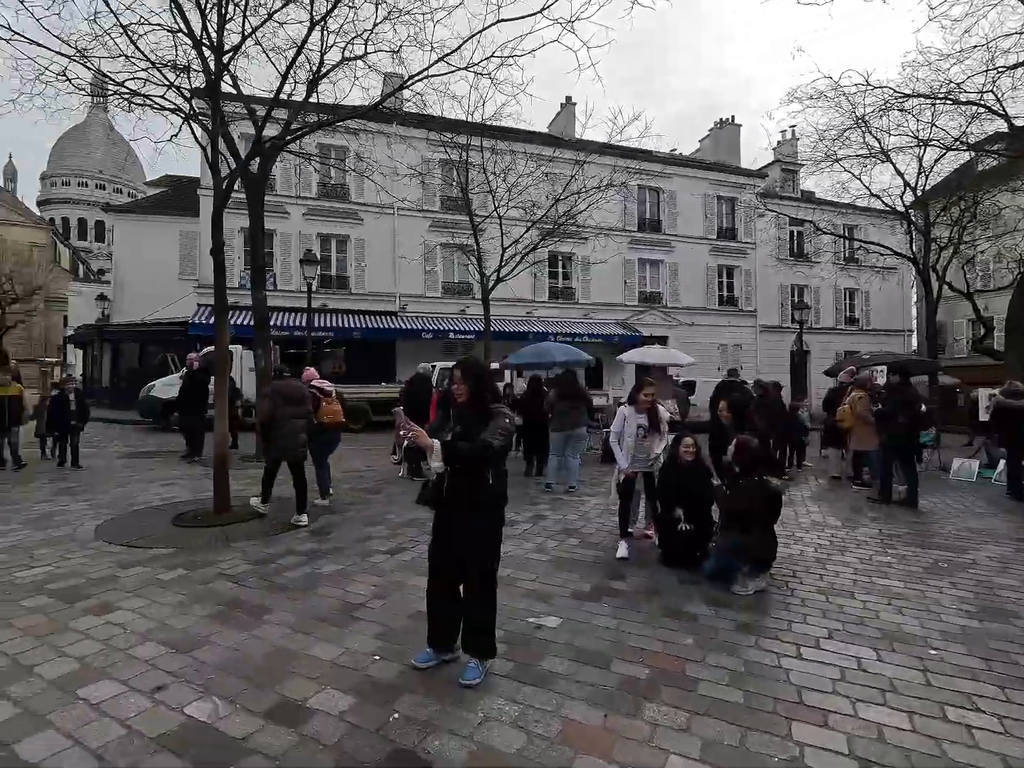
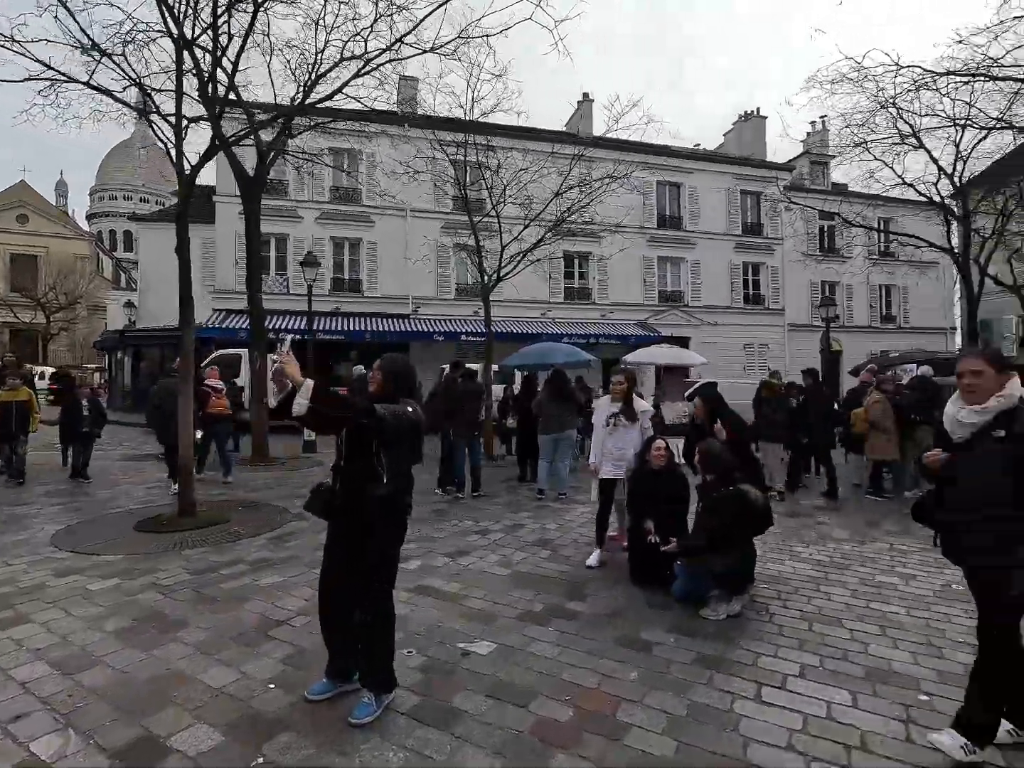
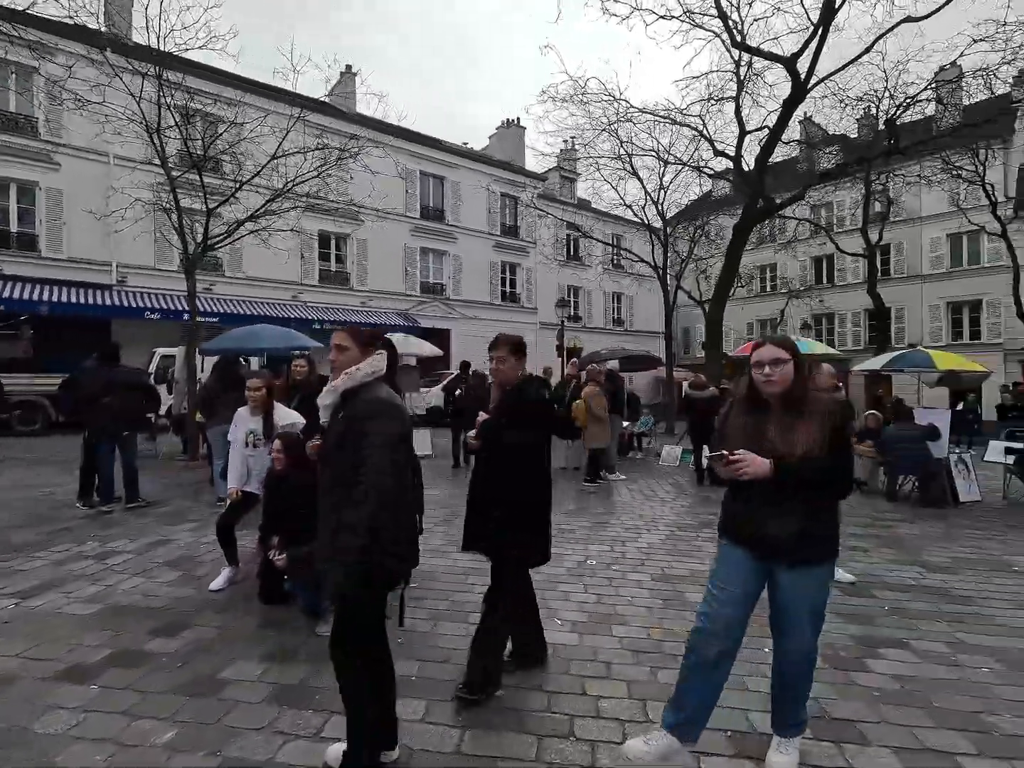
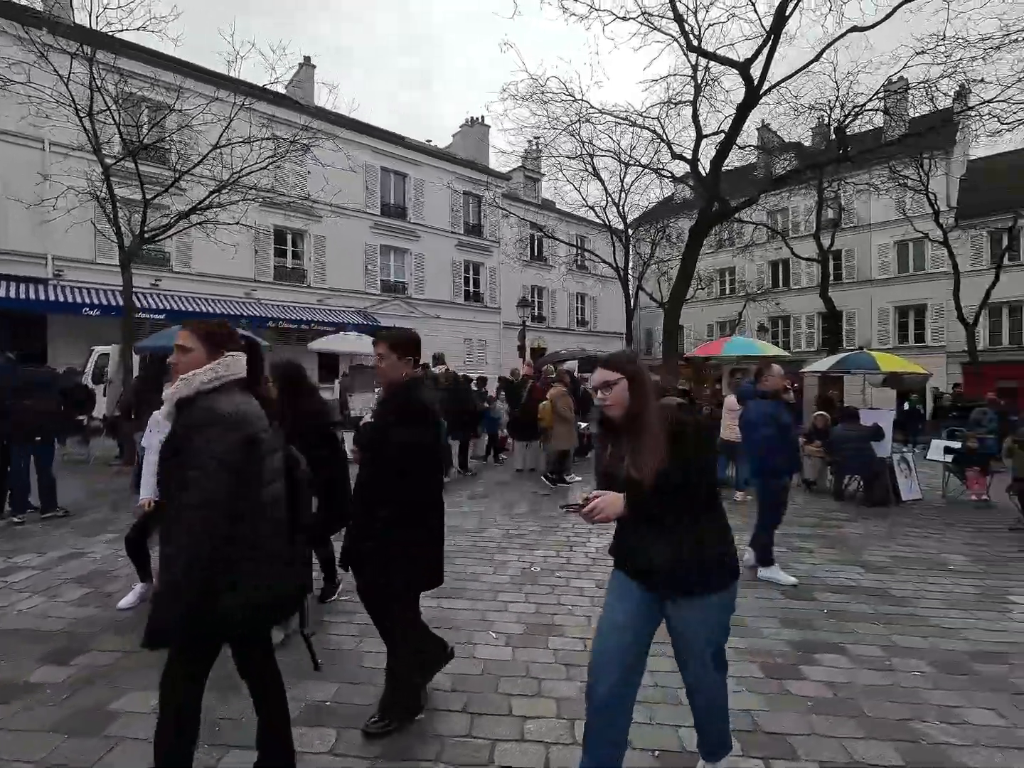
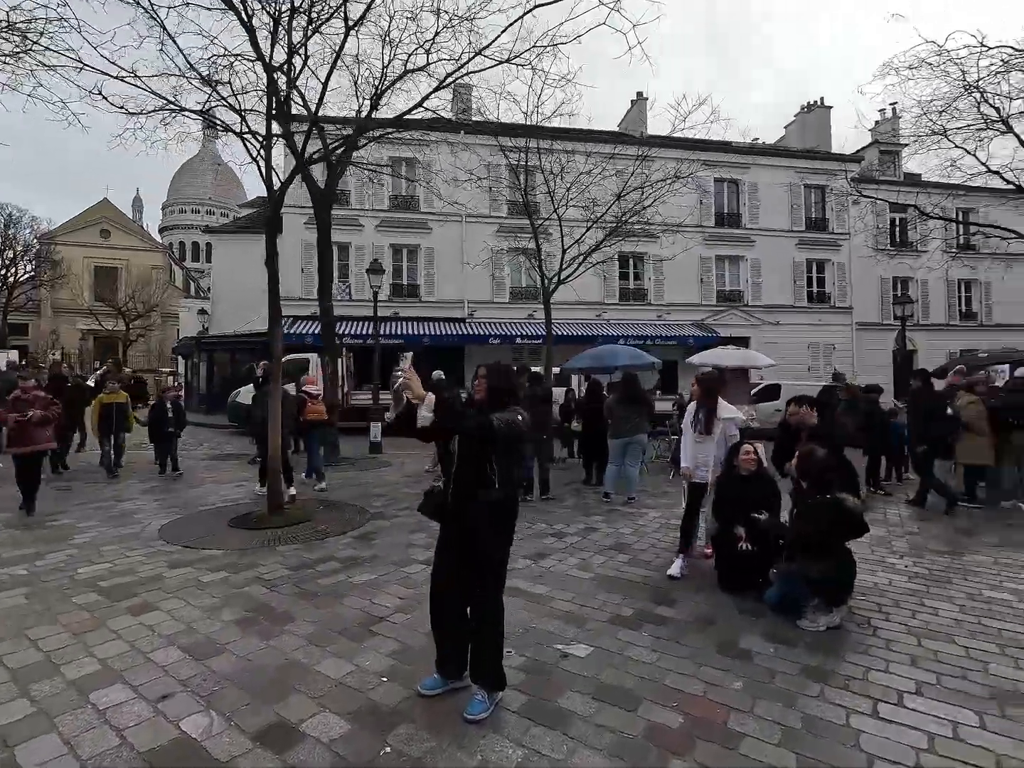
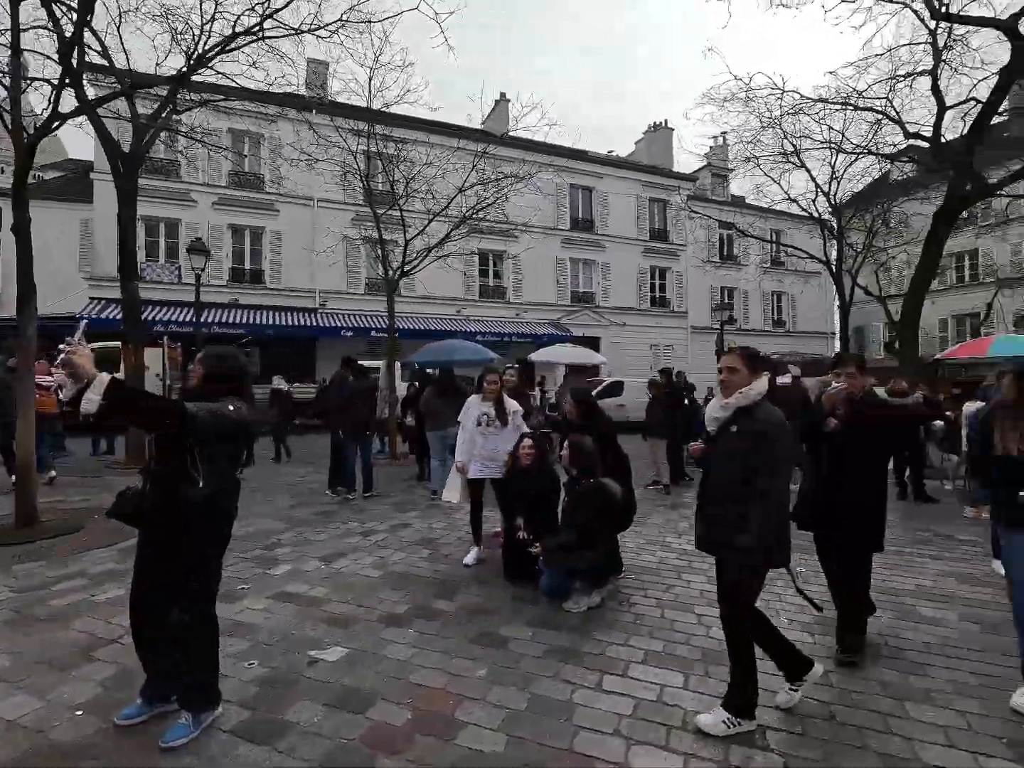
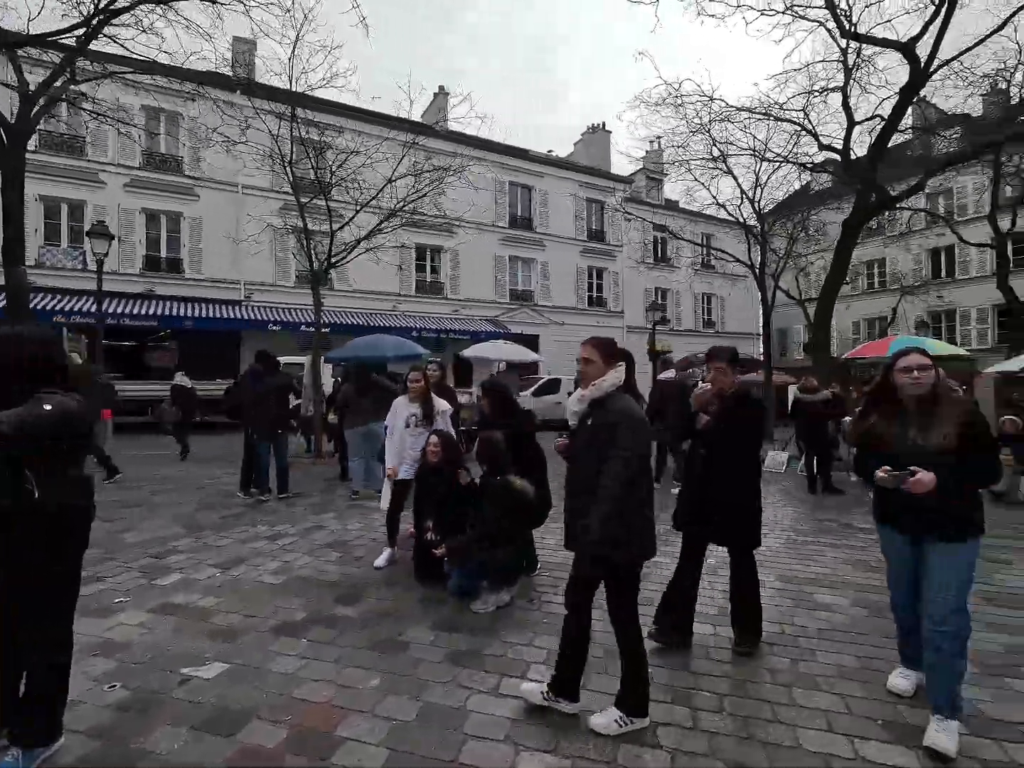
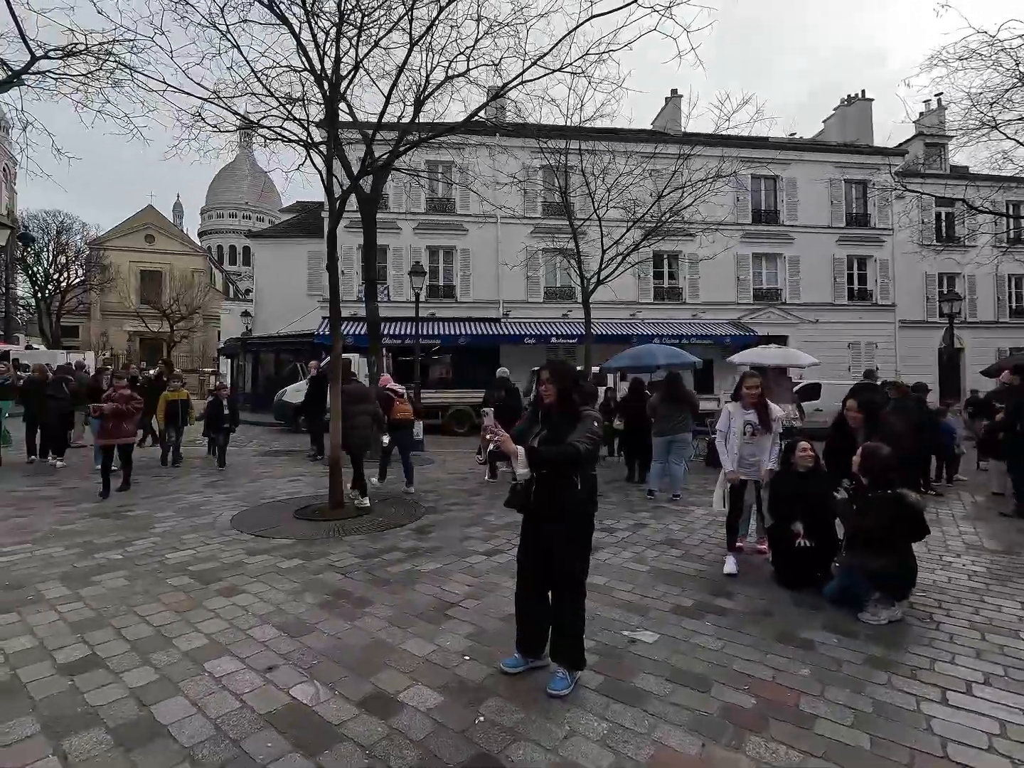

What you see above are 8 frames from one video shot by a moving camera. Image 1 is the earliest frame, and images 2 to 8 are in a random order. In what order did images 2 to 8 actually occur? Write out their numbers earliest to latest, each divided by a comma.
8, 5, 2, 6, 7, 3, 4
